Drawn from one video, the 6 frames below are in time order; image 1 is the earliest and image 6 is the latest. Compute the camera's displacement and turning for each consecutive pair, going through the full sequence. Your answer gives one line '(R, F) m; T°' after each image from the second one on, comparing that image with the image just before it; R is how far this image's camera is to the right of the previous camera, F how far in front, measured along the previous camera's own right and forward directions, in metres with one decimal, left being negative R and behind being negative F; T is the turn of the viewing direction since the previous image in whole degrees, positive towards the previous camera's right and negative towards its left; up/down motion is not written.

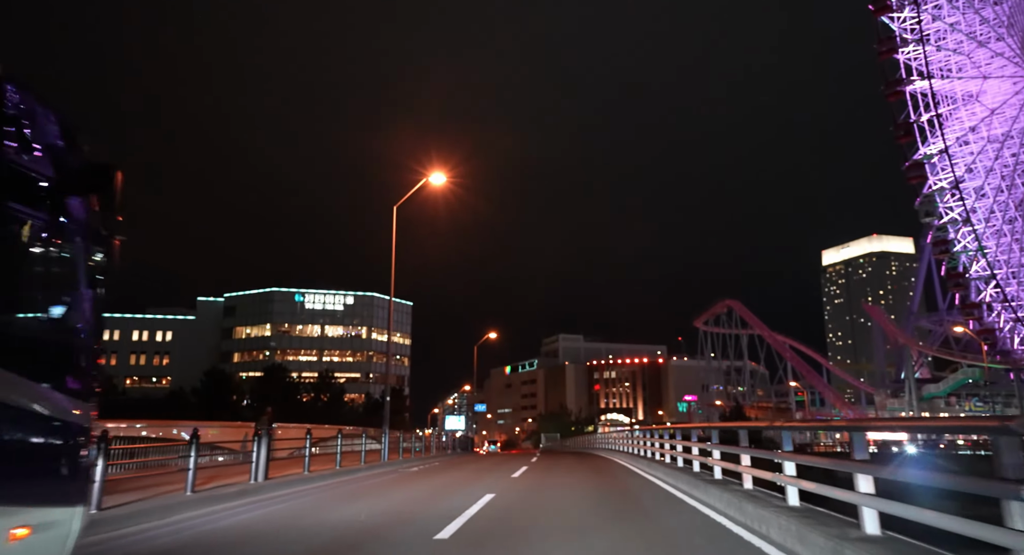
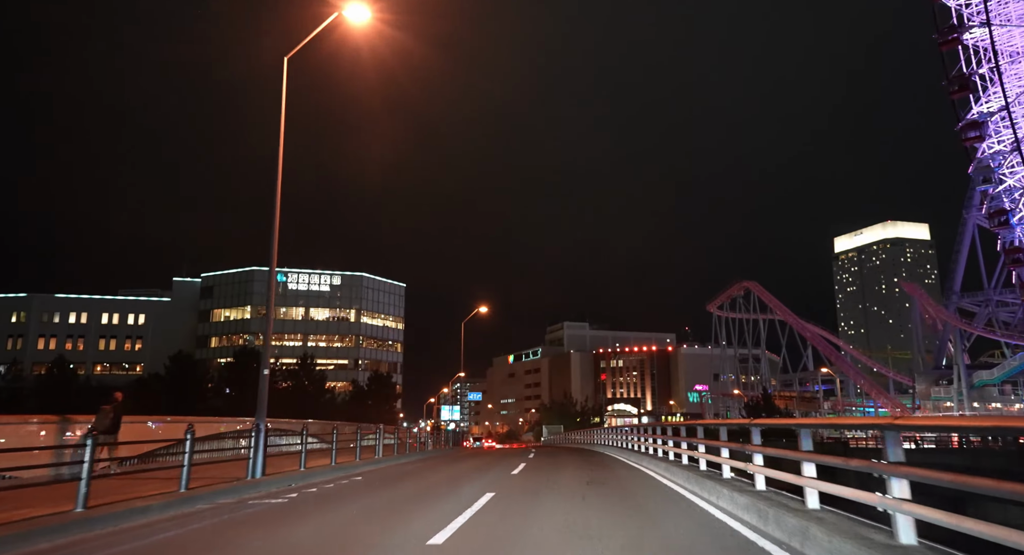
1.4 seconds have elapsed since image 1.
(+0.5, +5.4) m; 0°
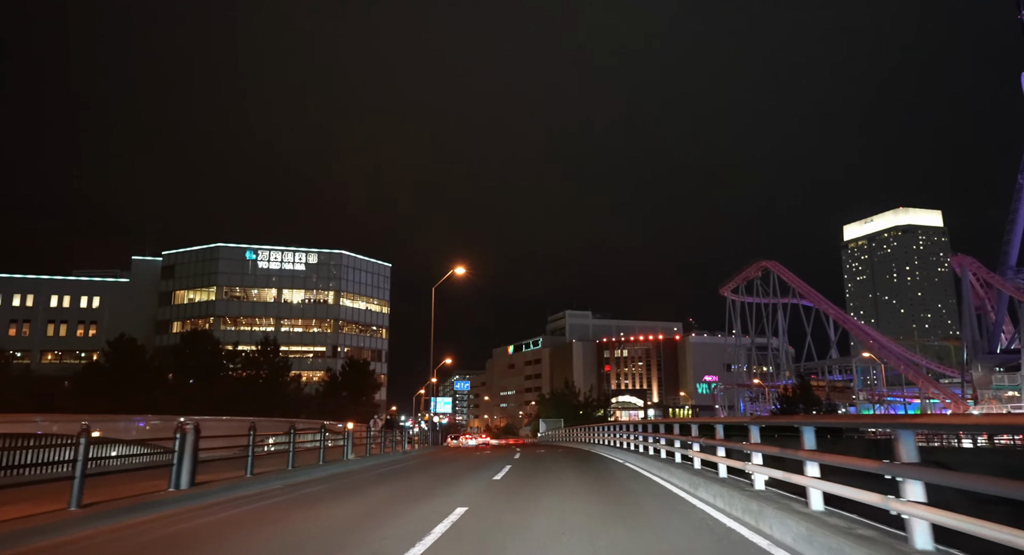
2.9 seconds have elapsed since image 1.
(+0.6, +6.4) m; 0°
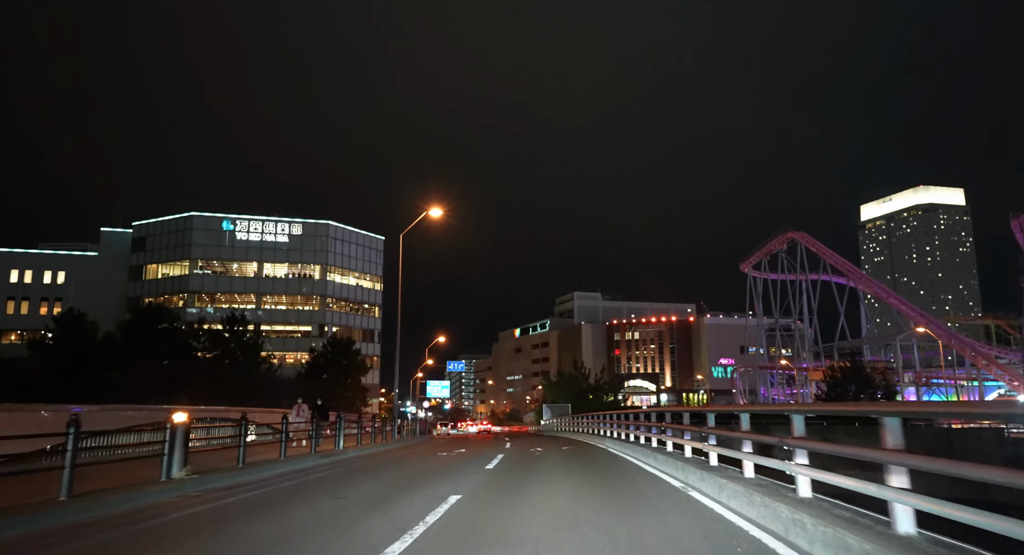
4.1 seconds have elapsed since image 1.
(+0.4, +5.2) m; -1°
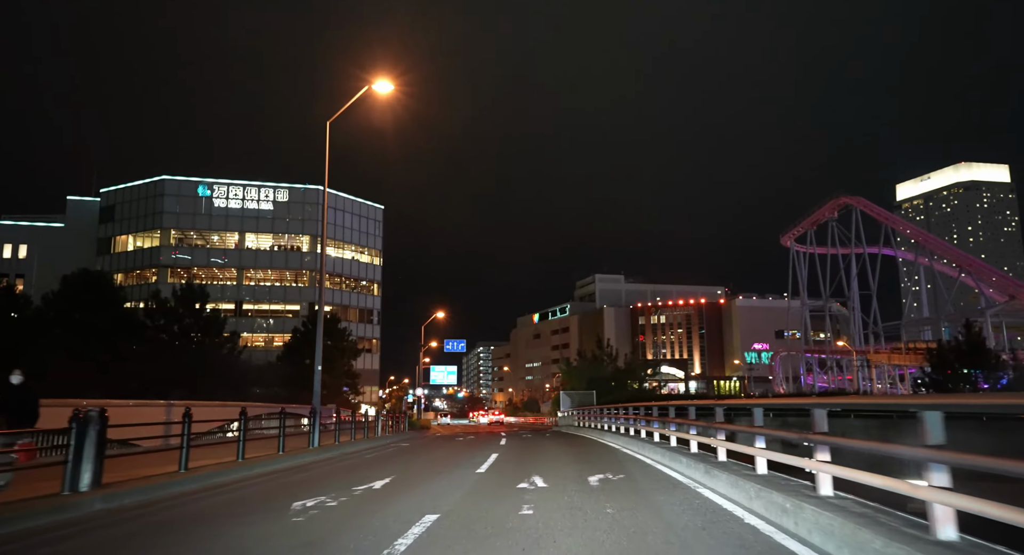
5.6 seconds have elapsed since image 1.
(+0.4, +6.5) m; -2°
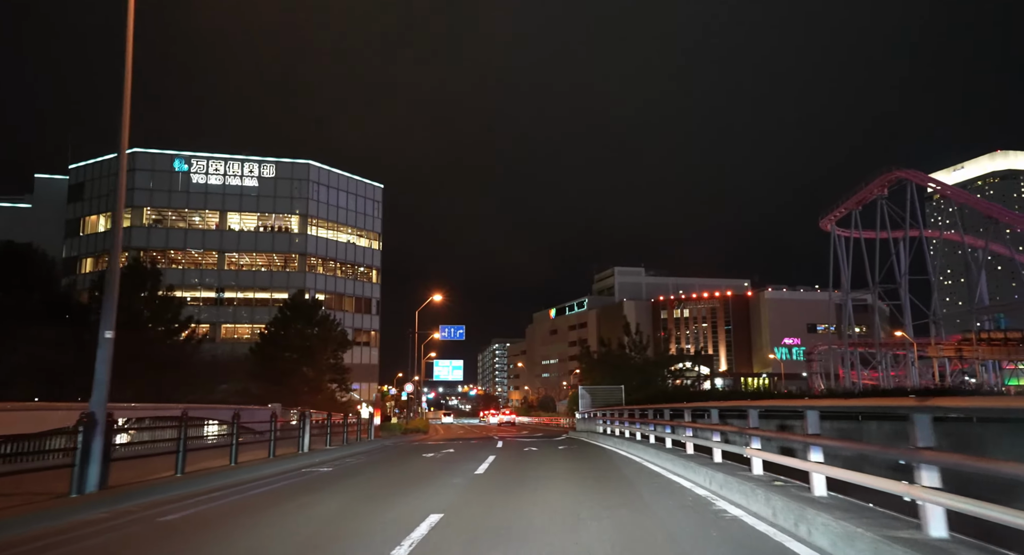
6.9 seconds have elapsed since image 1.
(+0.3, +5.1) m; -1°
